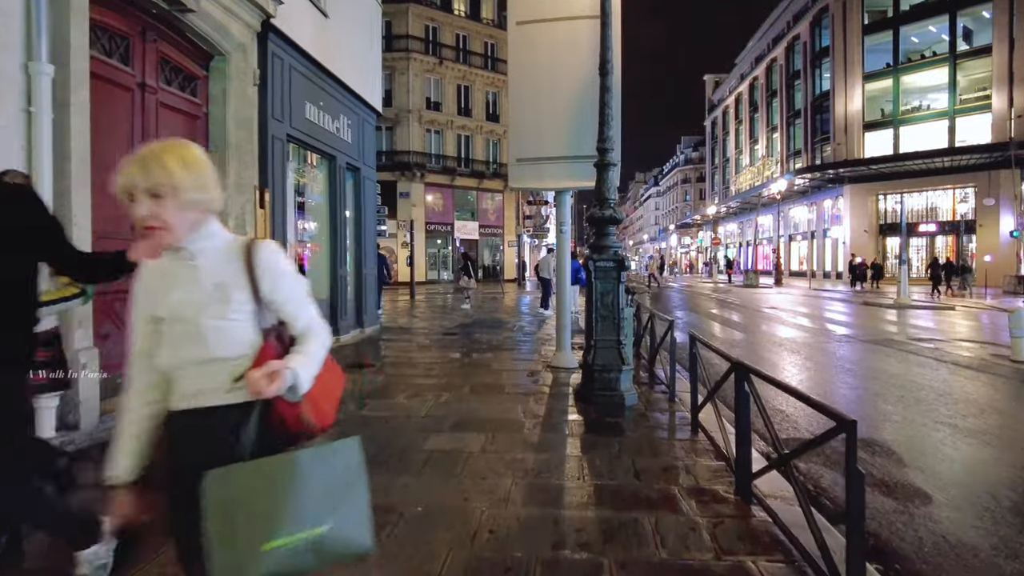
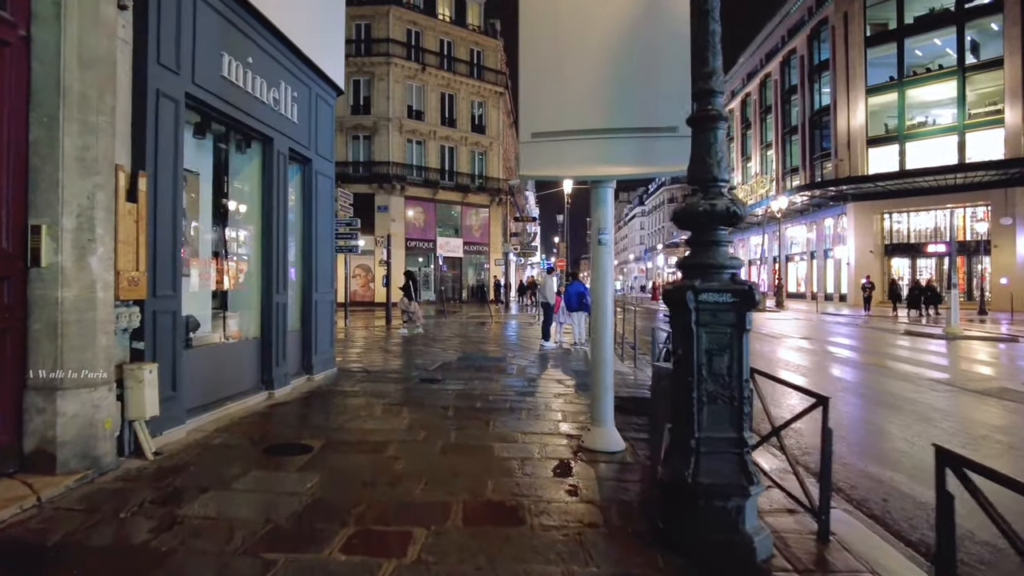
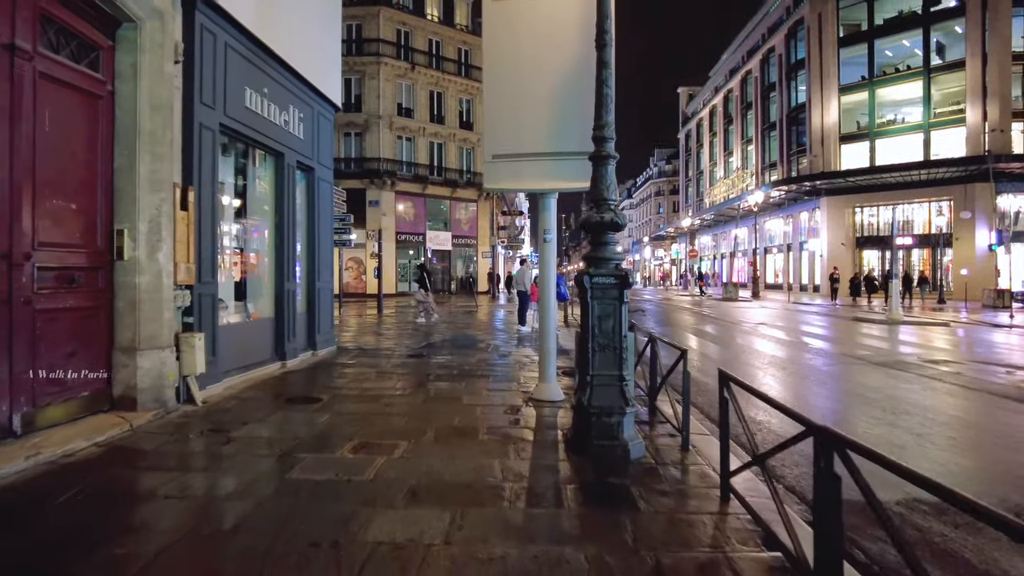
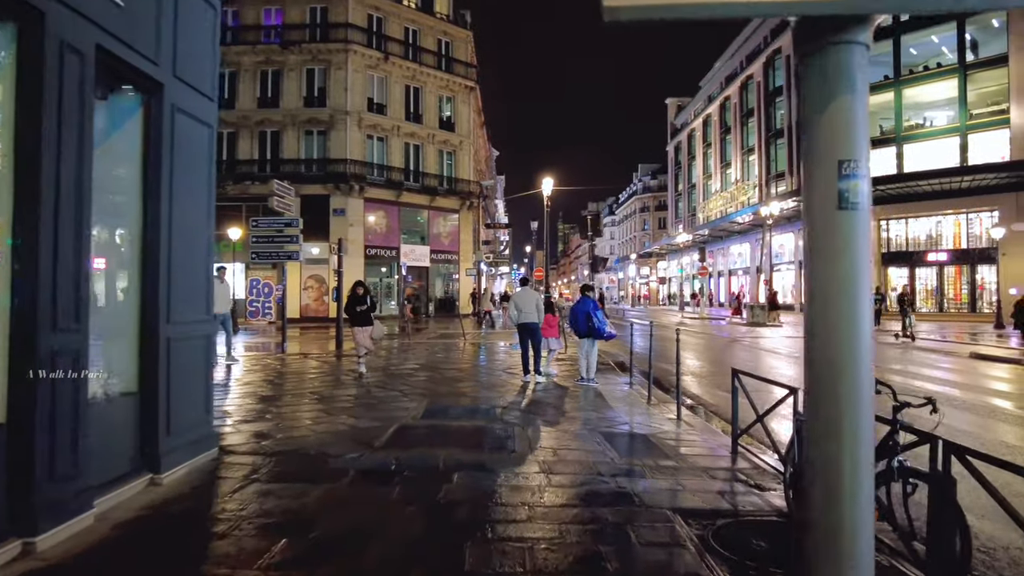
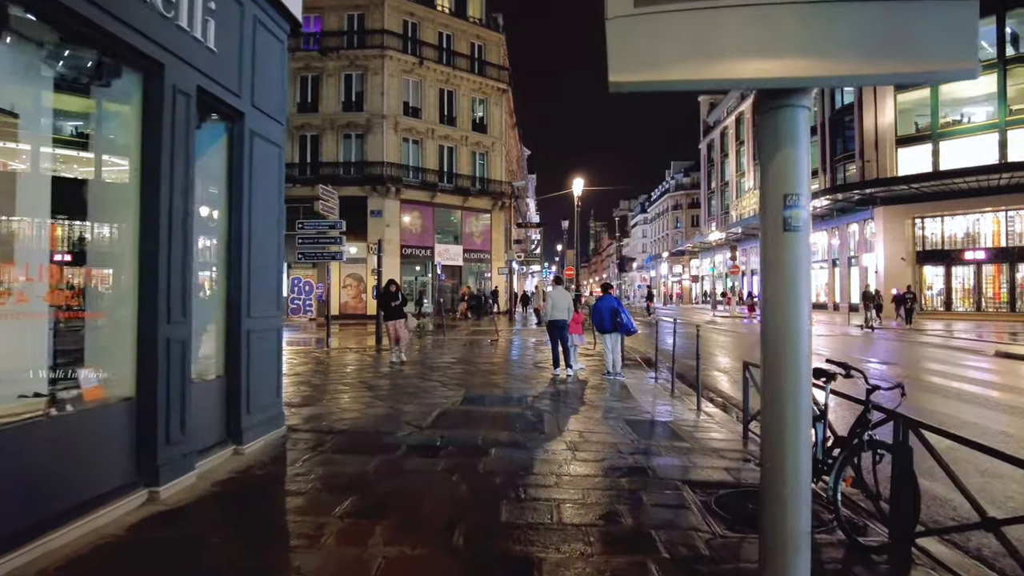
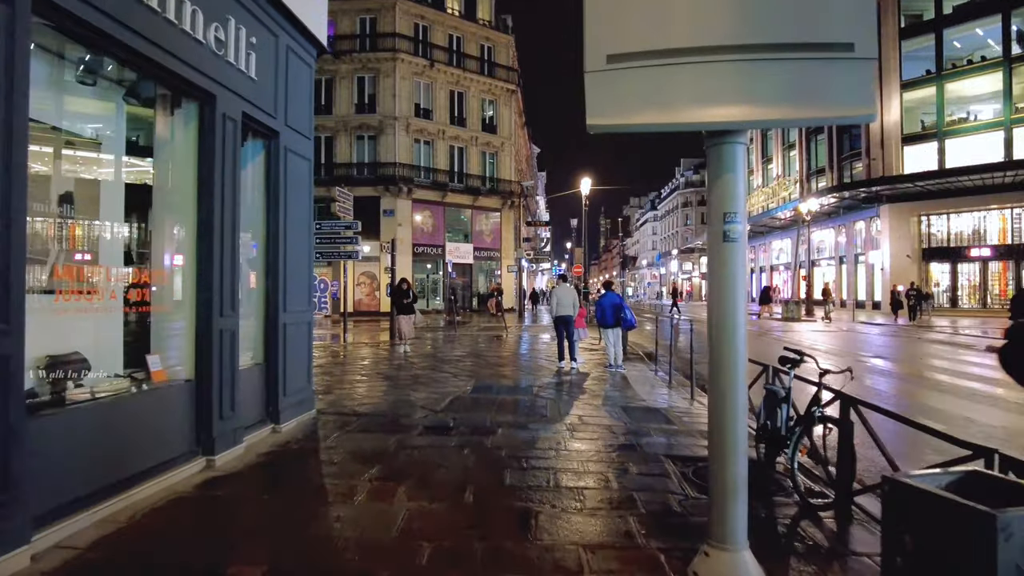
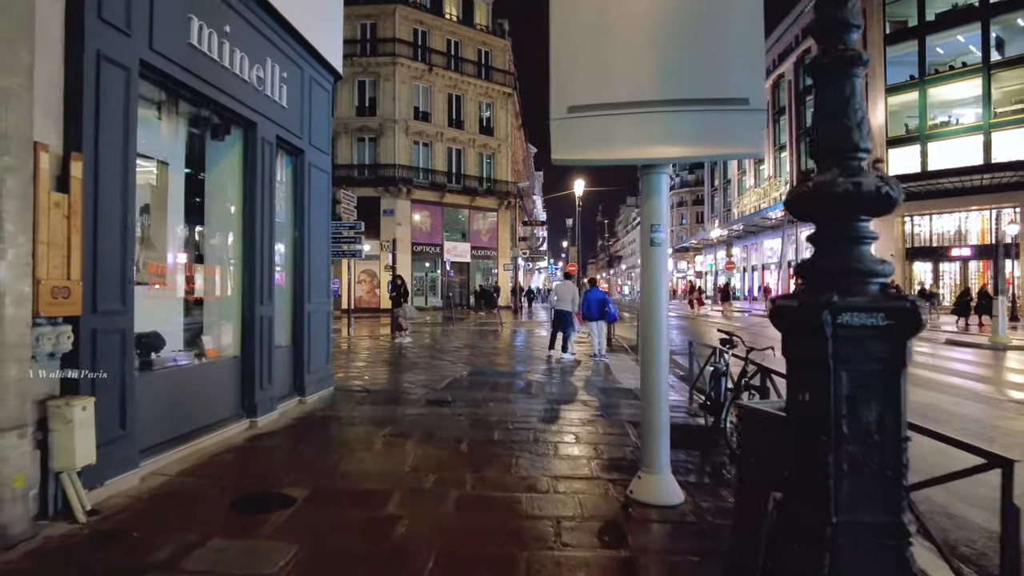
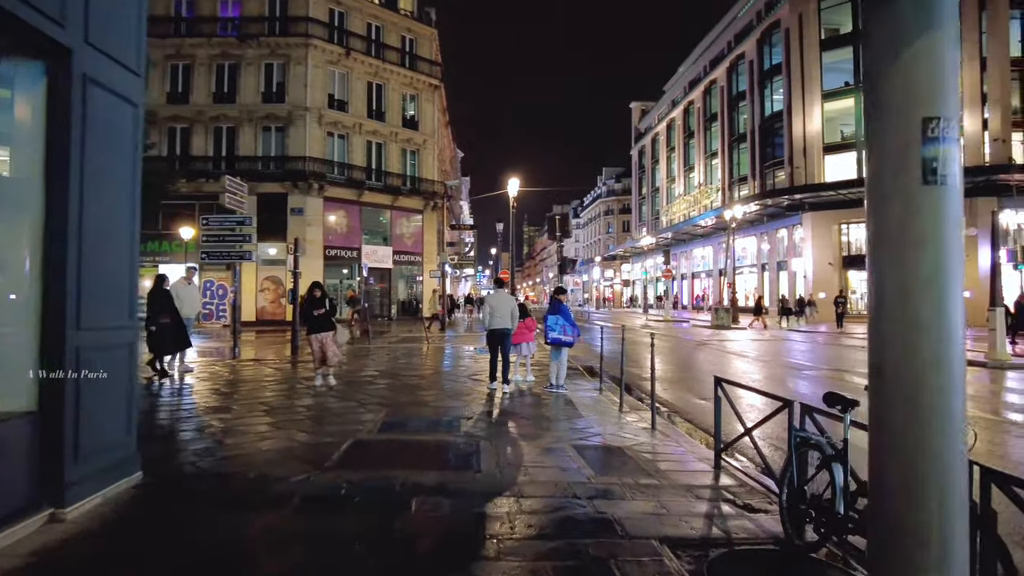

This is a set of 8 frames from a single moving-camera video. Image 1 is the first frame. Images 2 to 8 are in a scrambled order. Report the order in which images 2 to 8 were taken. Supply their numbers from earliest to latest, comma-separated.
3, 2, 7, 6, 5, 4, 8
